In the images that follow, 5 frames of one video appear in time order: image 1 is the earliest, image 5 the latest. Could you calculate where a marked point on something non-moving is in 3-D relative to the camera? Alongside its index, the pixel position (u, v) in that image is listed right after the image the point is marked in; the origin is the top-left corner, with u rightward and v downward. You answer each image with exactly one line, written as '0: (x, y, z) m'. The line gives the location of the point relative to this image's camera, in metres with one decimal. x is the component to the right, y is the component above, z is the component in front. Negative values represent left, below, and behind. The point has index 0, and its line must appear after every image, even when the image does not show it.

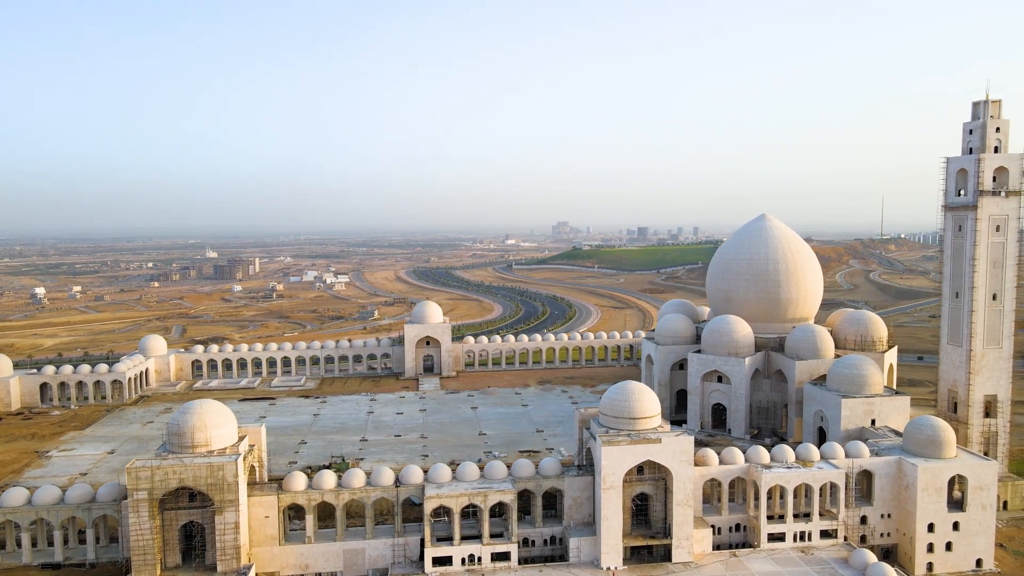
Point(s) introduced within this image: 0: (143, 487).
0: (-9.8, -5.3, +19.4) m
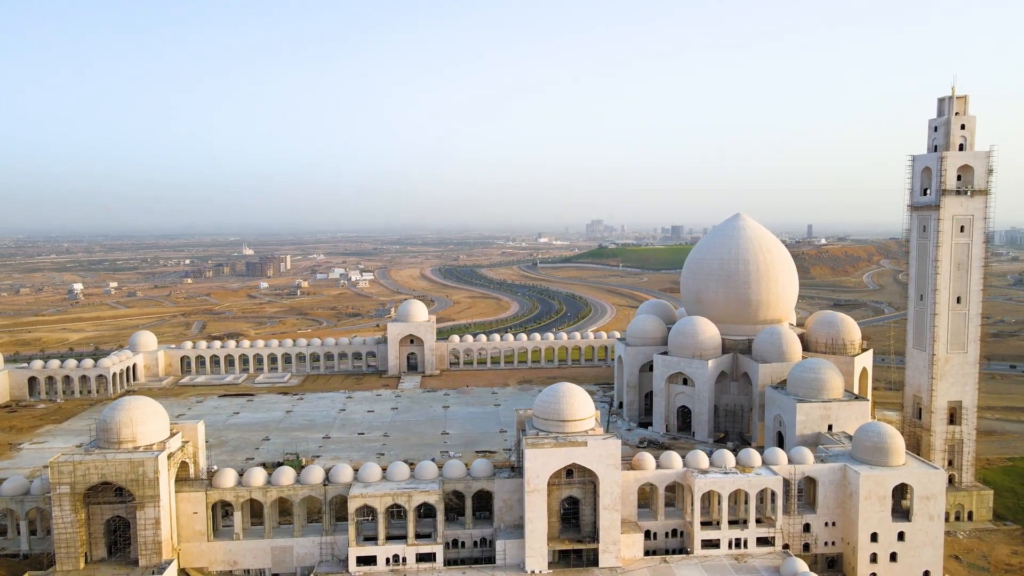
0: (-12.1, -5.2, +19.8) m
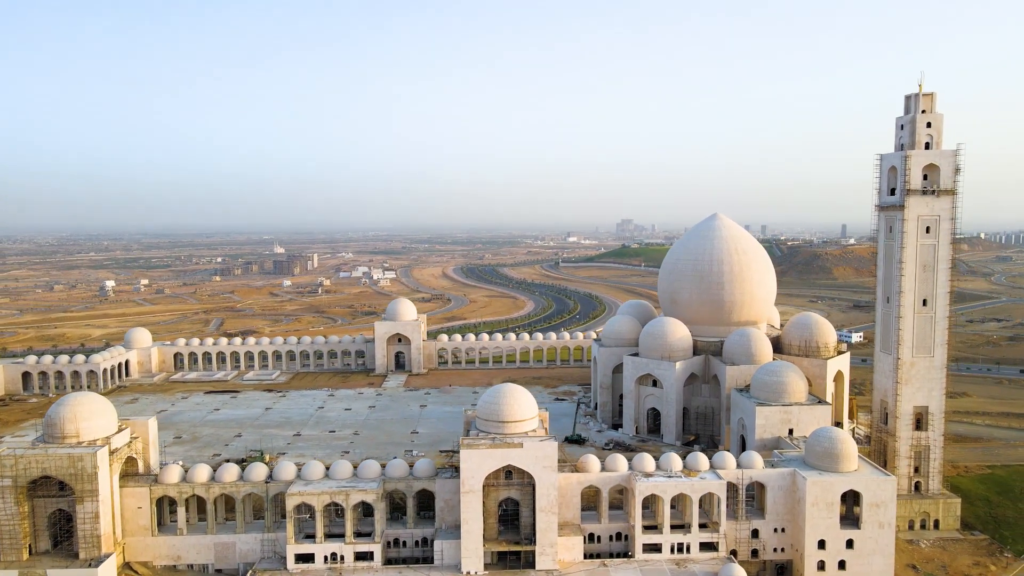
0: (-14.0, -5.2, +20.2) m
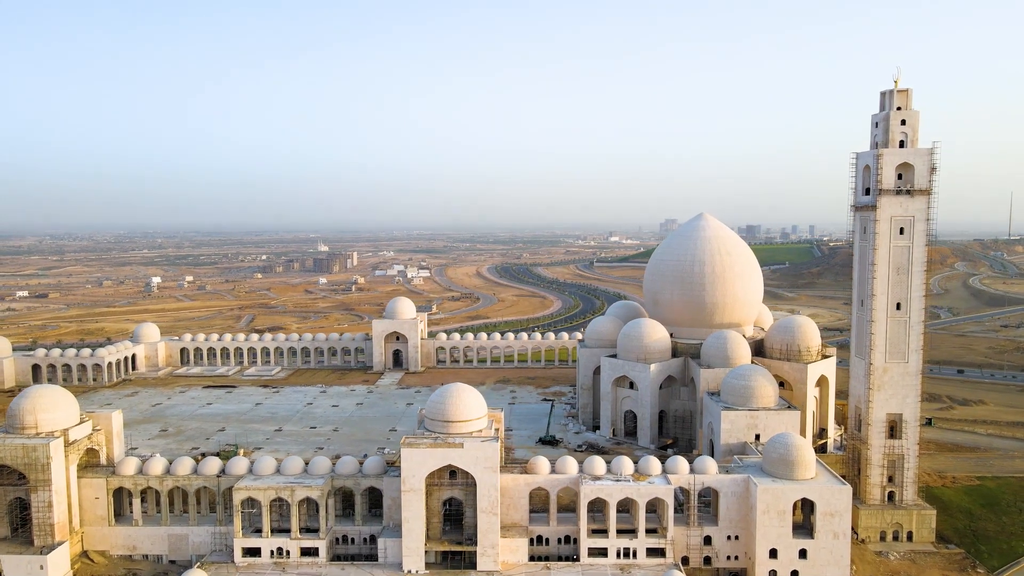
0: (-15.7, -5.0, +21.0) m
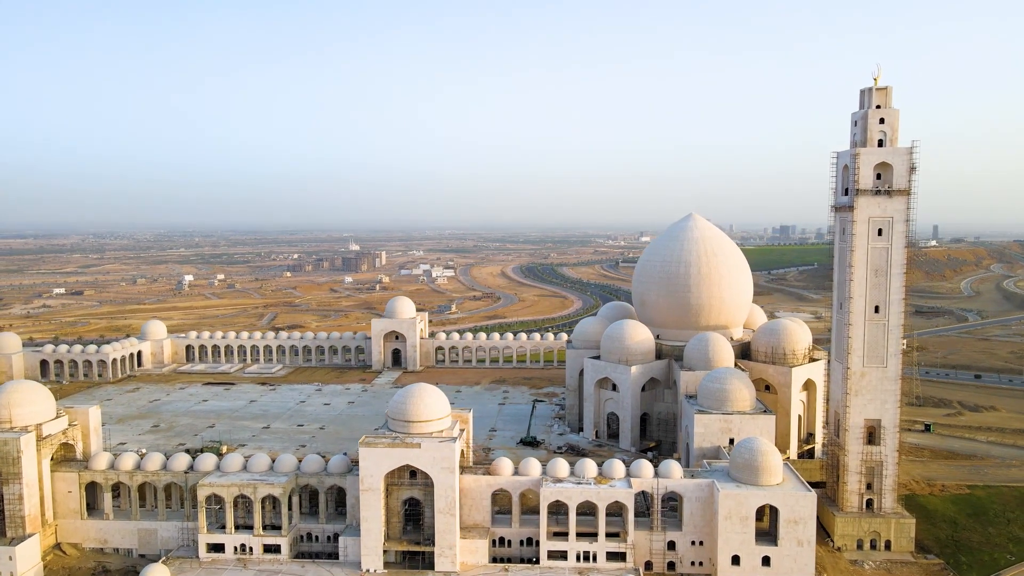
0: (-16.9, -5.0, +21.6) m
